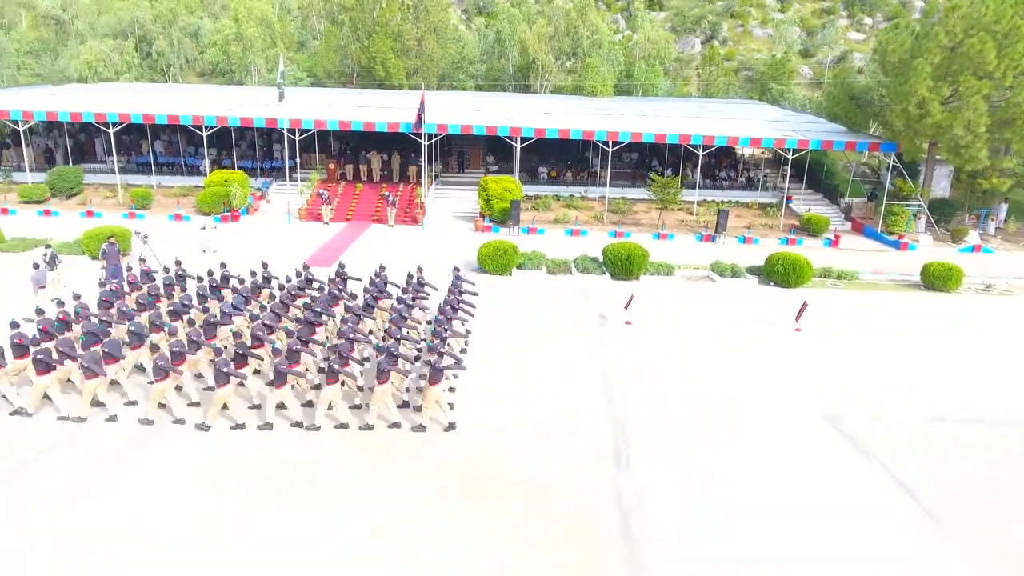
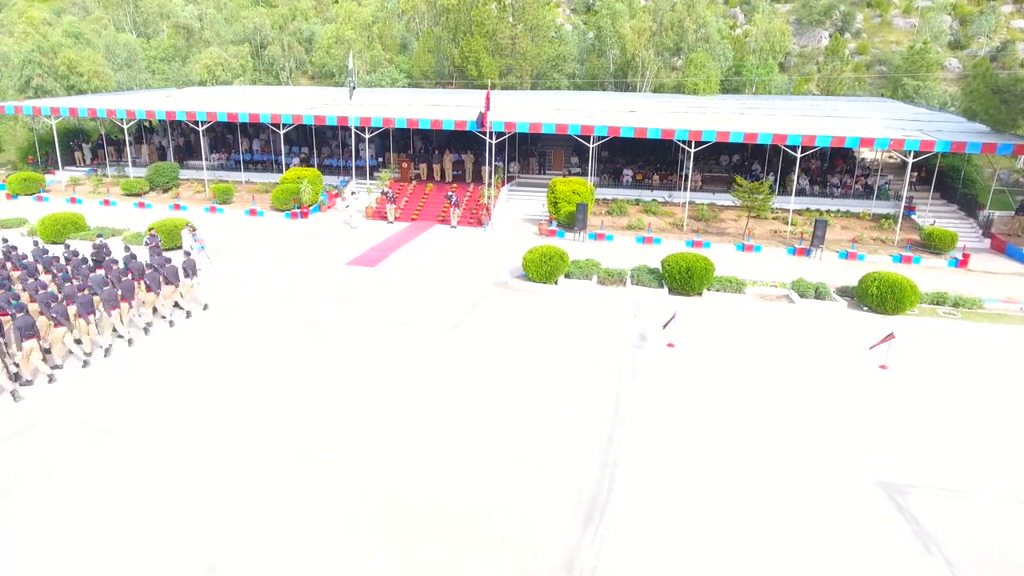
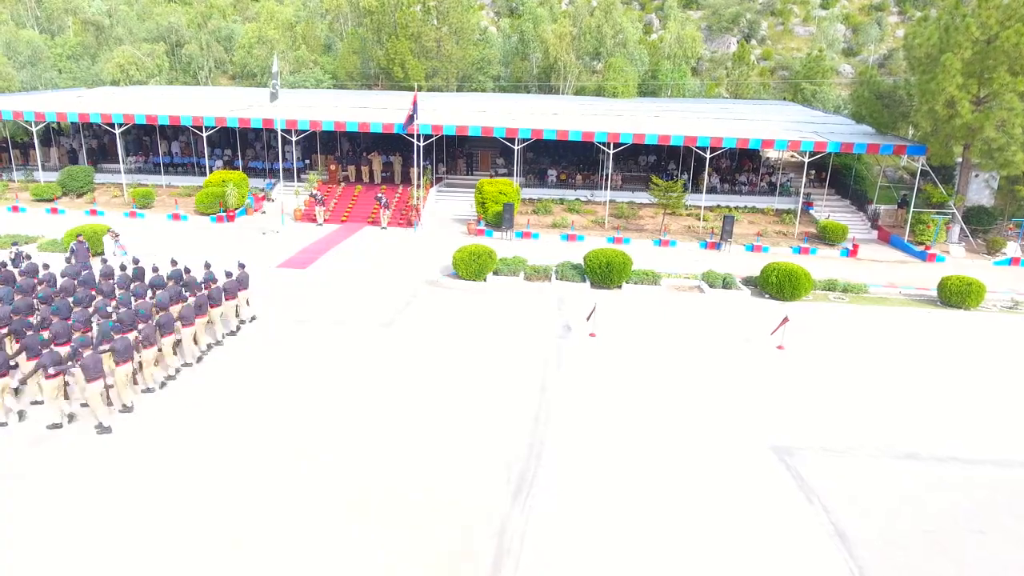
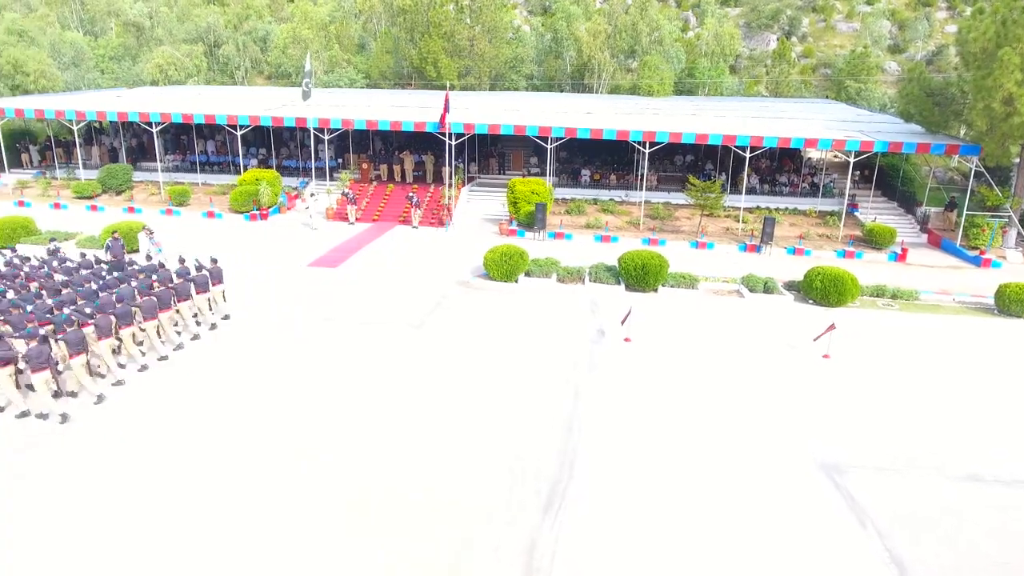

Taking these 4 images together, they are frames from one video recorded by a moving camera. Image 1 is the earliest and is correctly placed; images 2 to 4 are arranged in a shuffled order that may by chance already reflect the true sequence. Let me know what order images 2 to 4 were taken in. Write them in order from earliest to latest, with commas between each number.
3, 4, 2
